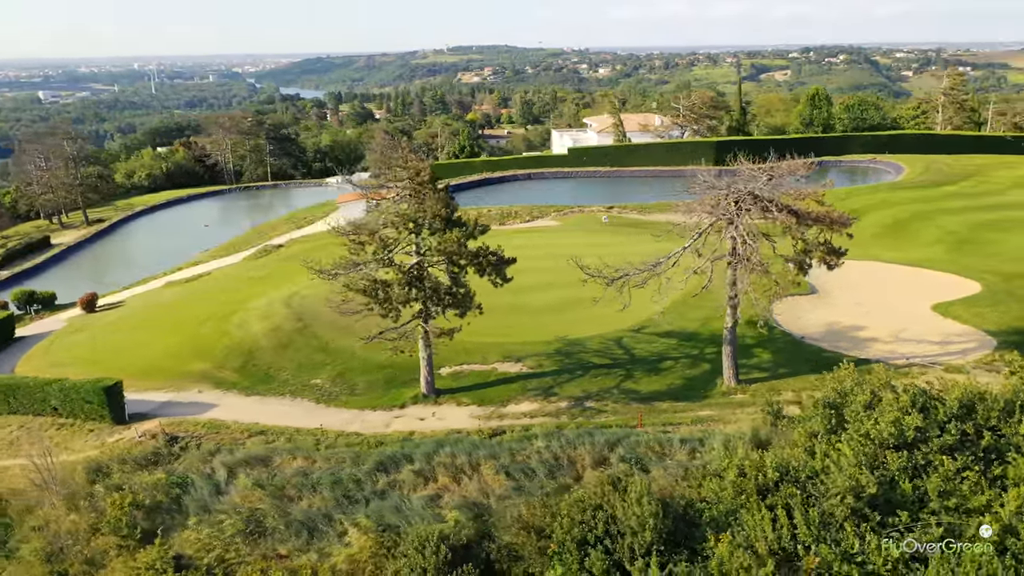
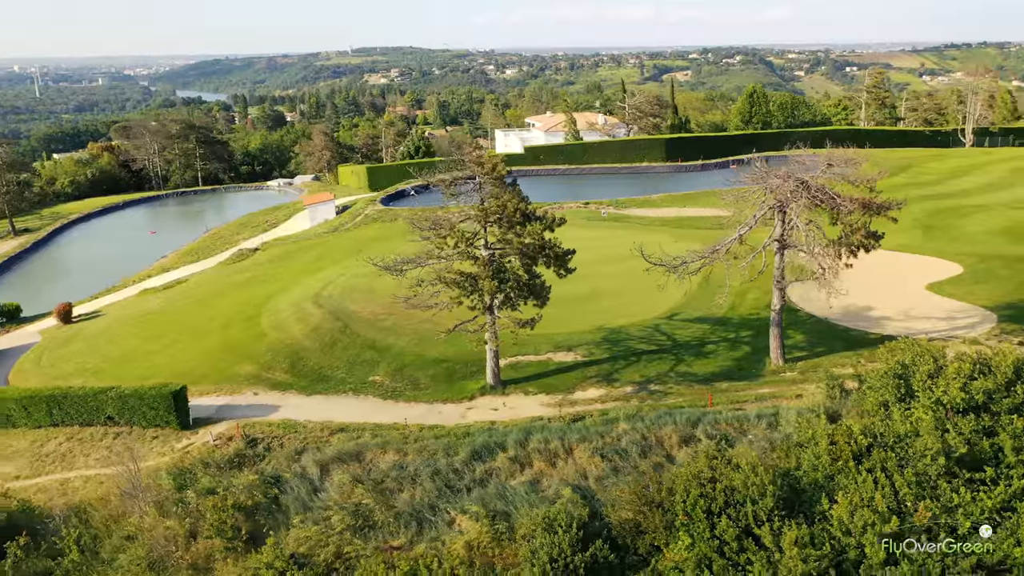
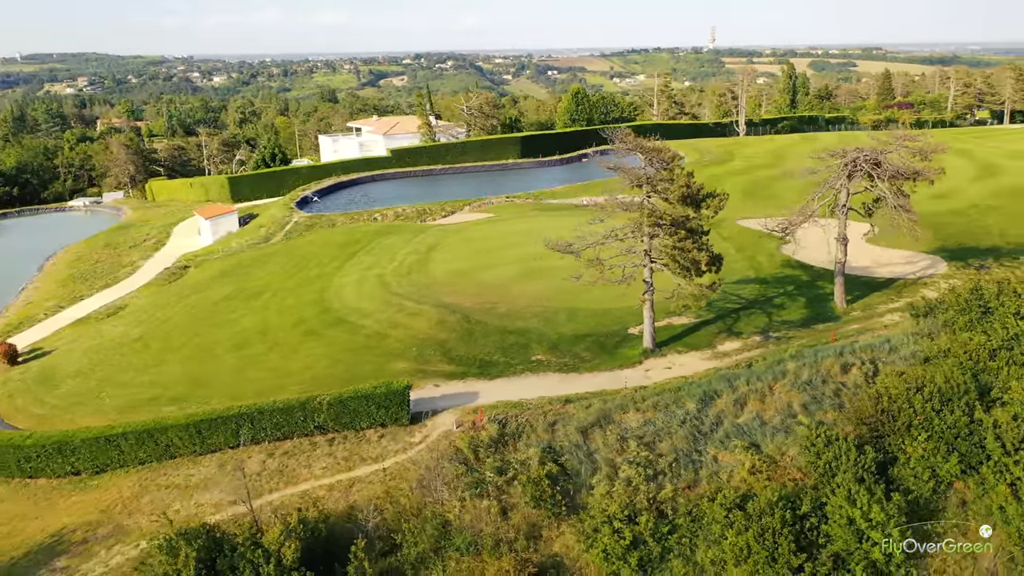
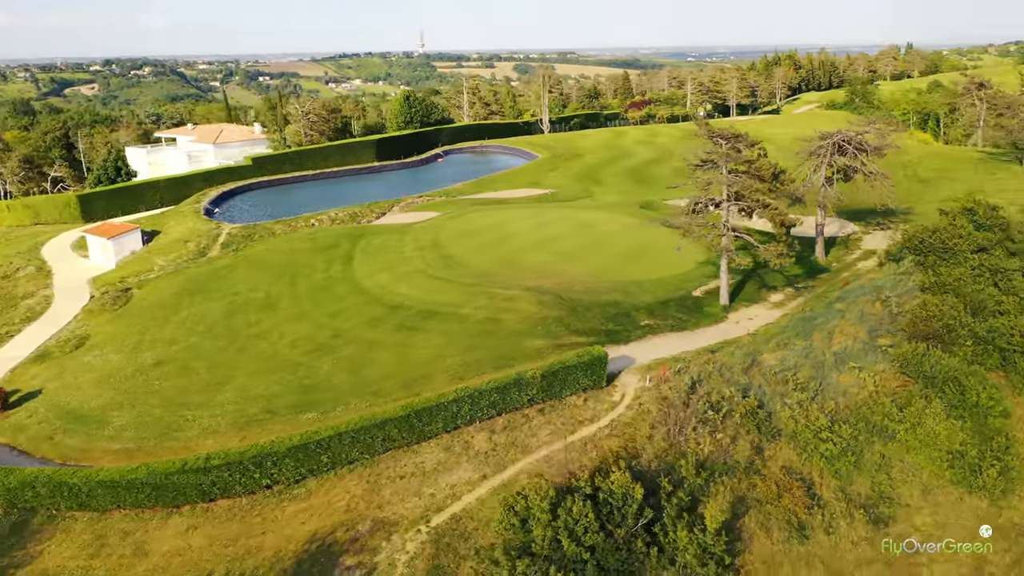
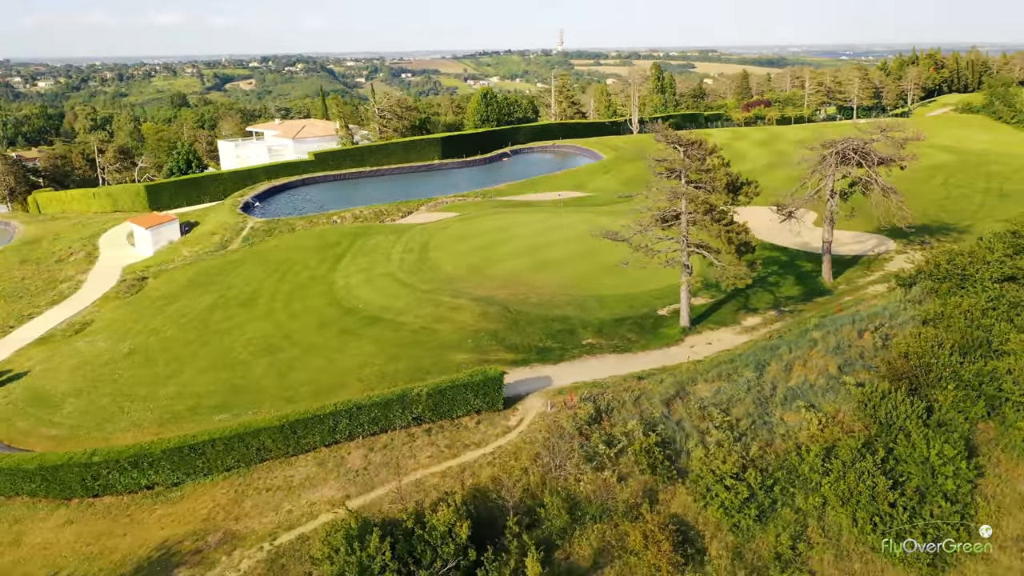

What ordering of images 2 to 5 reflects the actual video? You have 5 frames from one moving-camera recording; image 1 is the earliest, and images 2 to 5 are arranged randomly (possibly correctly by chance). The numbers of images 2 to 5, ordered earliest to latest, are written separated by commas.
2, 3, 5, 4
